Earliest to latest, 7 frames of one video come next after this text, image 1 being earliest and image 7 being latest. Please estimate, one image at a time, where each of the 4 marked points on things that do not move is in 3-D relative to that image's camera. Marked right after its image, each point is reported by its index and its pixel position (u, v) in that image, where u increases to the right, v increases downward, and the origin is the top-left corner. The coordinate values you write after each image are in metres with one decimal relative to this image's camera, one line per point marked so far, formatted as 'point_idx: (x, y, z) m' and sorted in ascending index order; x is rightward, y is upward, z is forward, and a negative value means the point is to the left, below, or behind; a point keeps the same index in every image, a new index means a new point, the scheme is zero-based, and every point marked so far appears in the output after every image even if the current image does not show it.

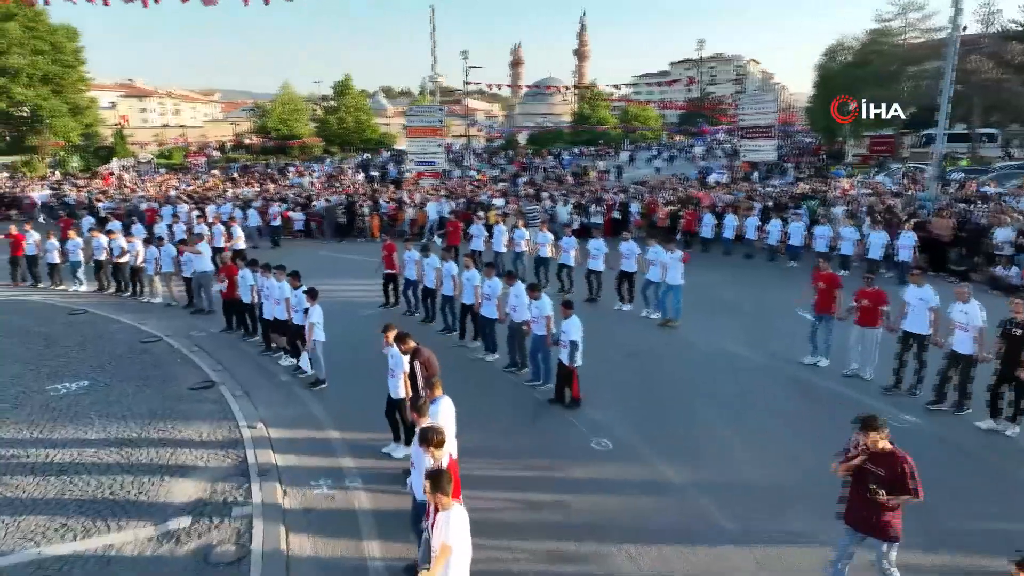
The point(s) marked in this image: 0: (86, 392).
0: (-5.8, -1.4, +9.7) m
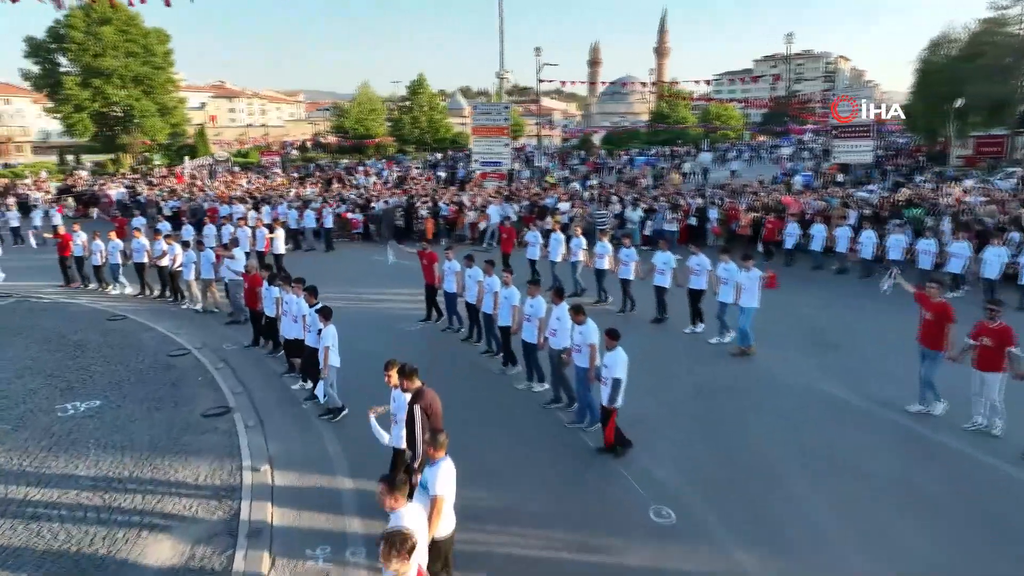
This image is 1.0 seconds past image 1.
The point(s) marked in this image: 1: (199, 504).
0: (-5.2, -1.6, +8.9) m
1: (-2.9, -2.0, +6.7) m
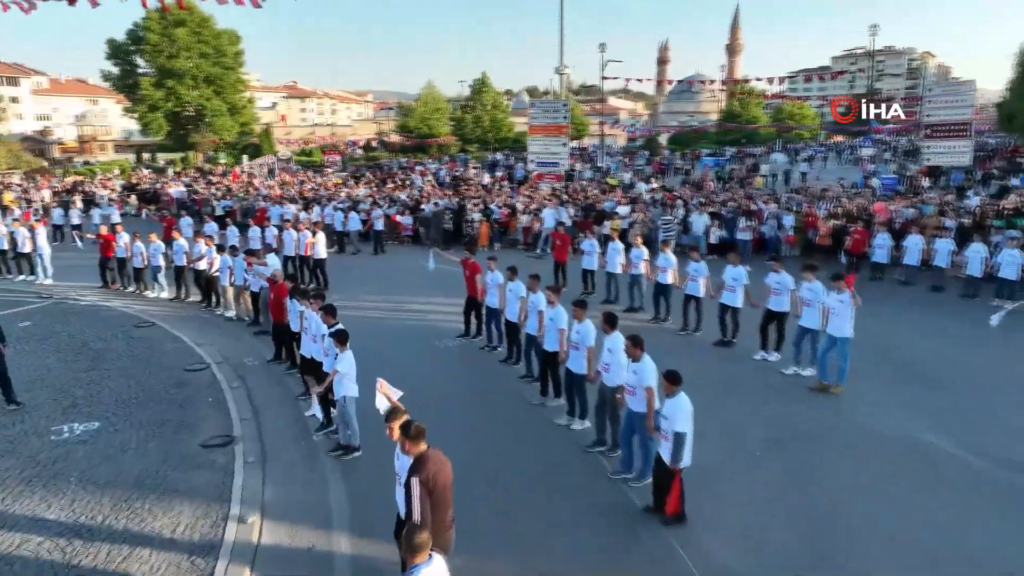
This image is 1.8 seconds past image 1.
0: (-4.8, -1.7, +8.1) m
1: (-2.7, -2.2, +5.7) m
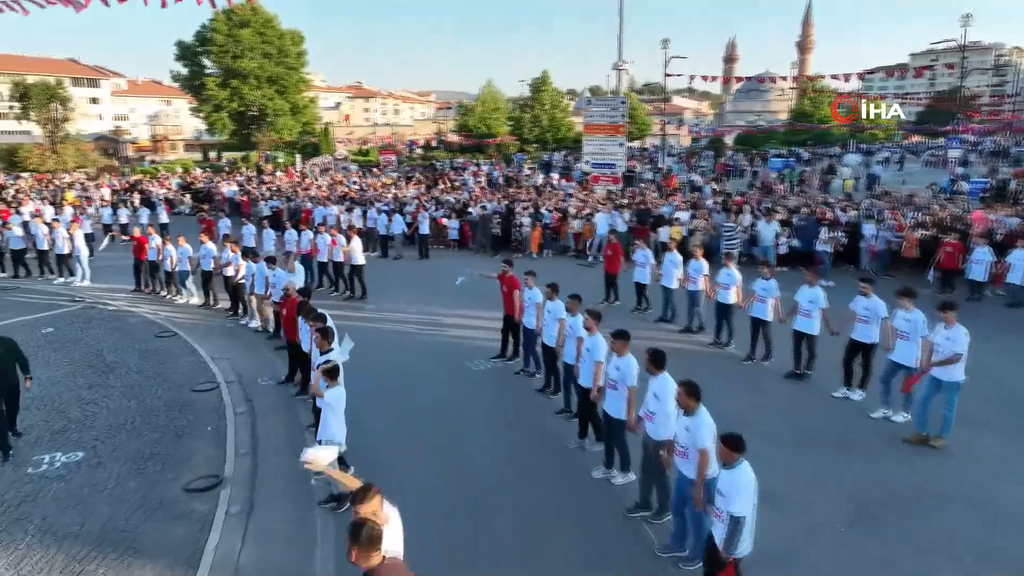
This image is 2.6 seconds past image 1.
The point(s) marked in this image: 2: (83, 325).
0: (-4.5, -1.9, +7.2) m
1: (-2.6, -2.4, +4.7) m
2: (-7.9, -0.7, +13.3) m
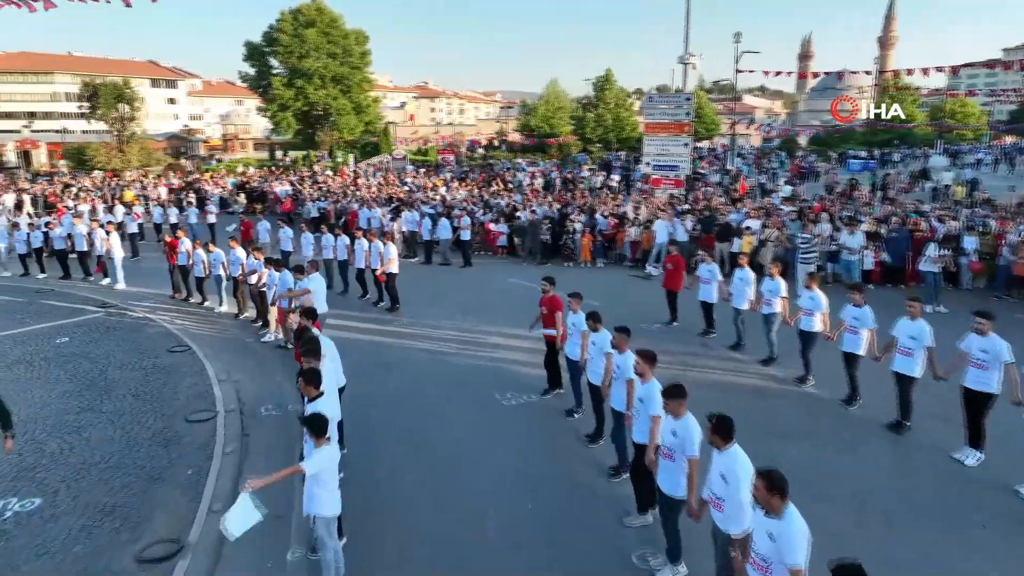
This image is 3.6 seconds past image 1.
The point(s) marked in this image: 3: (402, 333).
0: (-4.3, -2.1, +6.2) m
1: (-2.7, -2.6, +3.5) m
2: (-7.2, -0.8, +12.5) m
3: (-1.9, -0.8, +12.7) m
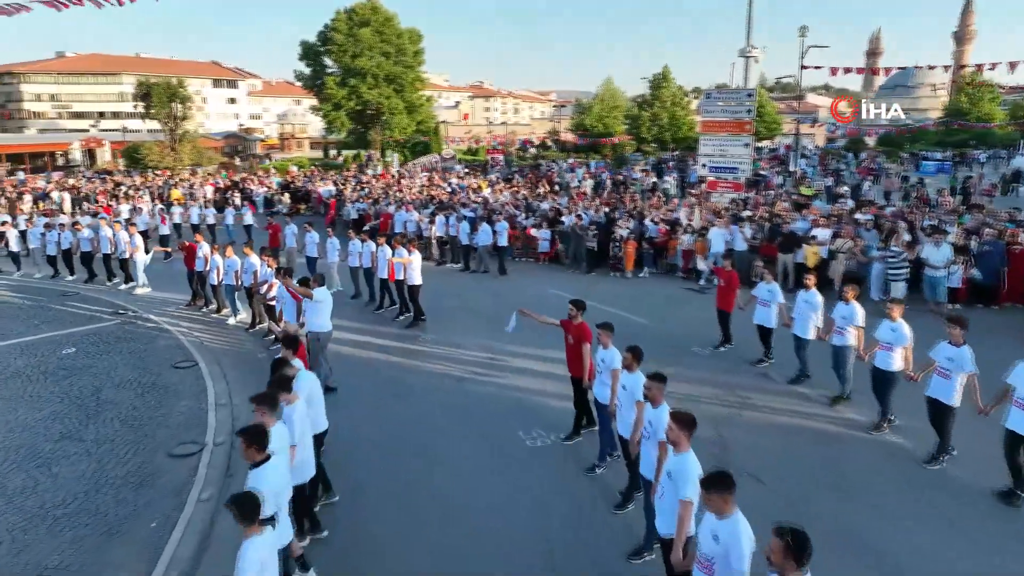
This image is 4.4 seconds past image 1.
0: (-4.3, -2.3, +5.3) m
1: (-2.8, -2.8, +2.5) m
2: (-6.7, -1.0, +11.8) m
3: (-1.4, -1.0, +11.5) m
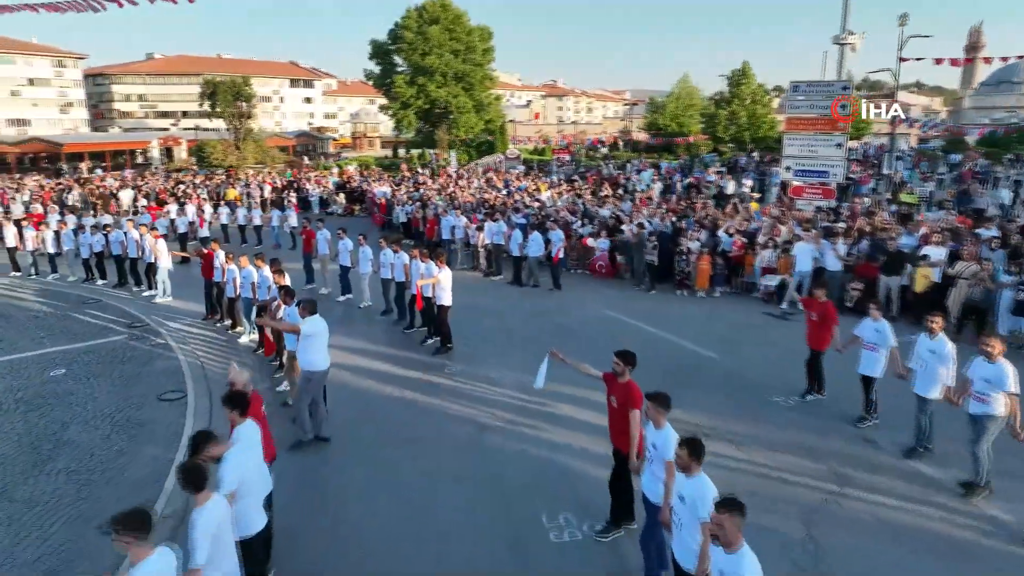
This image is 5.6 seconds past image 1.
0: (-4.3, -2.5, +3.9) m
1: (-3.2, -3.1, +0.9) m
2: (-6.1, -1.2, +10.6) m
3: (-0.8, -1.4, +9.8) m
